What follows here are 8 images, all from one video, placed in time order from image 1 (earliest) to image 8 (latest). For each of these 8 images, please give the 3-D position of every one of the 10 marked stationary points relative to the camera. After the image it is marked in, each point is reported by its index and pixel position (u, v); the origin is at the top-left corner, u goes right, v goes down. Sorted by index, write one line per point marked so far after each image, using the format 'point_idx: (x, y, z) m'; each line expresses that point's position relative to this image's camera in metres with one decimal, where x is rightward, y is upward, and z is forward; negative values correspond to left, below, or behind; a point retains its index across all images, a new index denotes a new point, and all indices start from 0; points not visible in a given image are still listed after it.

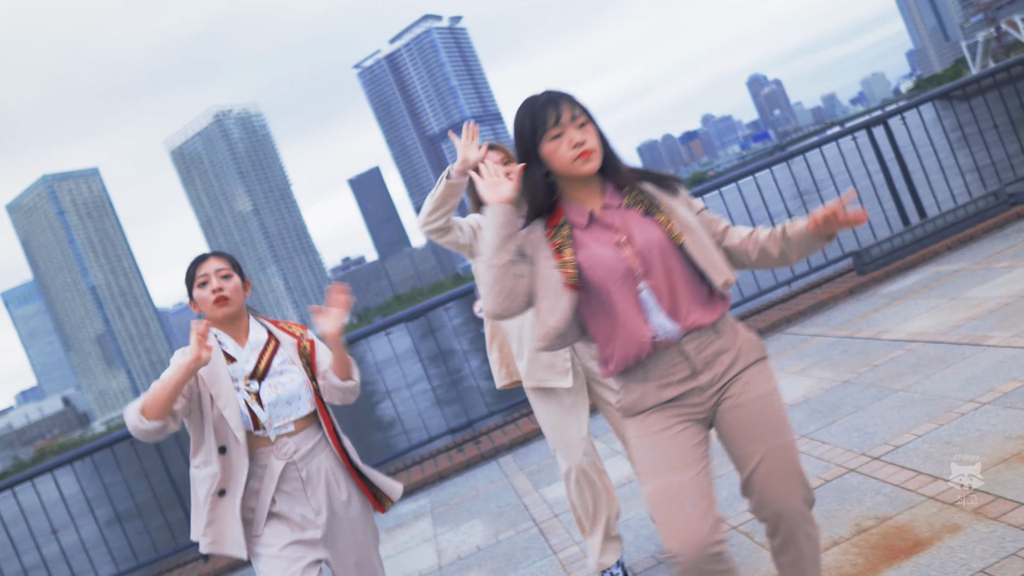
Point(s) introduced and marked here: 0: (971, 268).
0: (+2.4, 0.0, +5.2) m
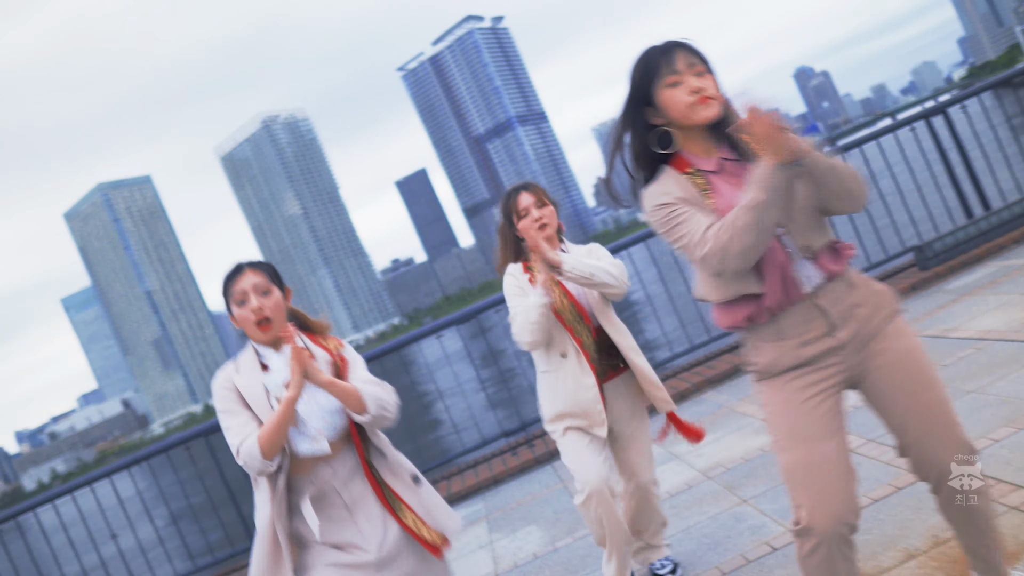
0: (+2.7, 0.0, +5.0) m
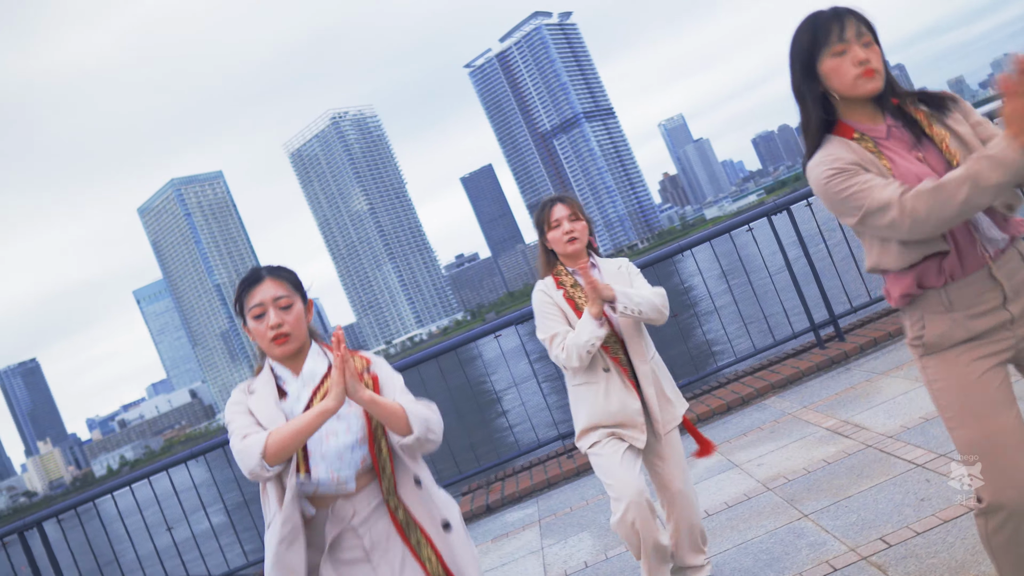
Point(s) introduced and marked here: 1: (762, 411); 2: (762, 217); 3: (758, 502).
0: (+2.9, 0.0, +4.8) m
1: (+1.3, -0.7, +5.4) m
2: (+1.9, +0.6, +7.8) m
3: (+0.9, -0.8, +3.8) m
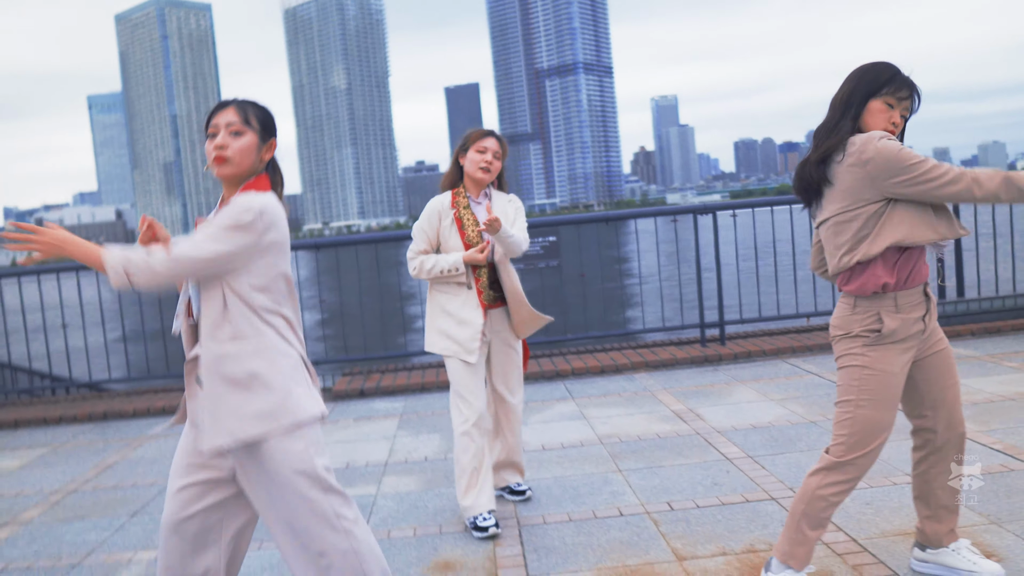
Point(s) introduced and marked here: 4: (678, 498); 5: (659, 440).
0: (+2.4, -0.4, +5.3) m
1: (+0.7, -0.5, +5.8) m
2: (+1.5, +0.6, +8.2) m
3: (+0.3, -0.7, +4.2) m
4: (+0.6, -0.7, +3.5) m
5: (+0.6, -0.7, +4.3) m
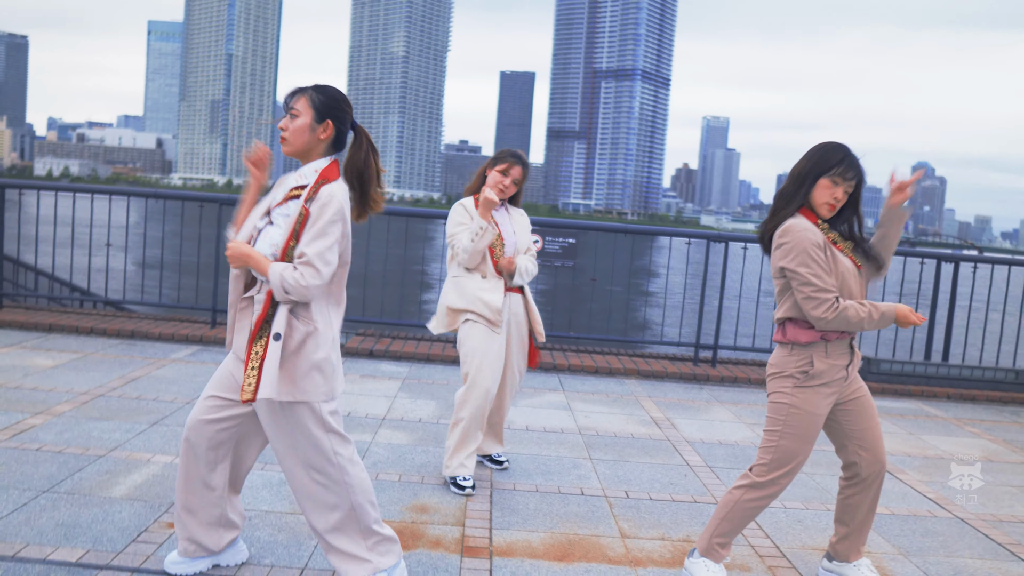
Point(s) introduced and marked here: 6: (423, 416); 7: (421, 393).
0: (+2.4, -0.8, +5.7) m
1: (+0.7, -0.6, +6.3) m
2: (+1.7, +0.4, +8.6) m
3: (+0.3, -0.7, +4.7) m
4: (+0.5, -0.8, +3.9) m
5: (+0.6, -0.7, +4.7) m
6: (-0.4, -0.6, +4.8) m
7: (-0.5, -0.6, +5.4) m
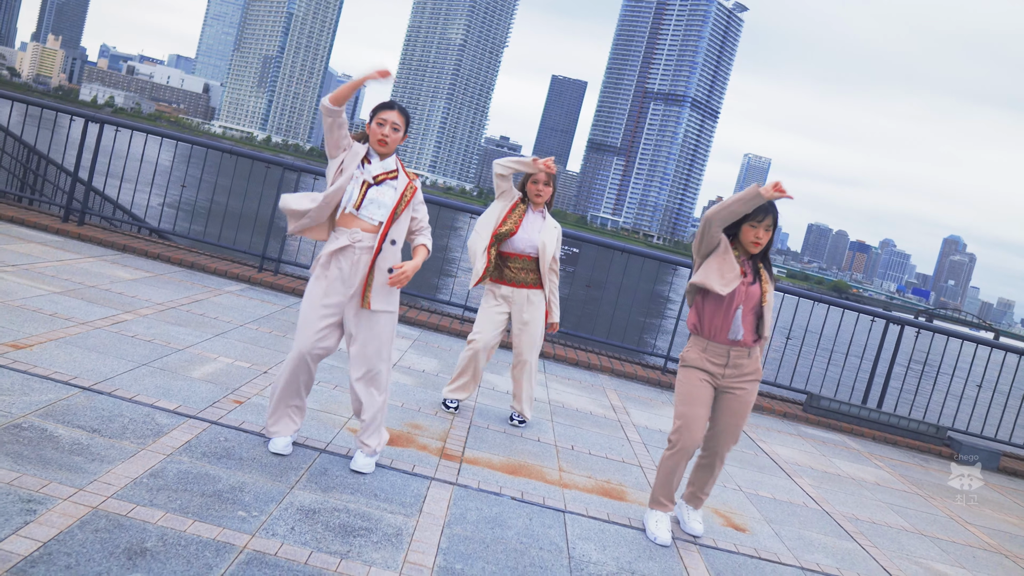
0: (+2.3, -1.1, +6.8) m
1: (+0.6, -0.7, +7.4) m
2: (+1.8, +0.2, +9.7) m
3: (+0.1, -0.7, +5.8) m
4: (+0.3, -0.8, +5.0) m
5: (+0.5, -0.7, +5.9) m
6: (-0.5, -0.5, +6.0) m
7: (-0.6, -0.4, +6.5) m
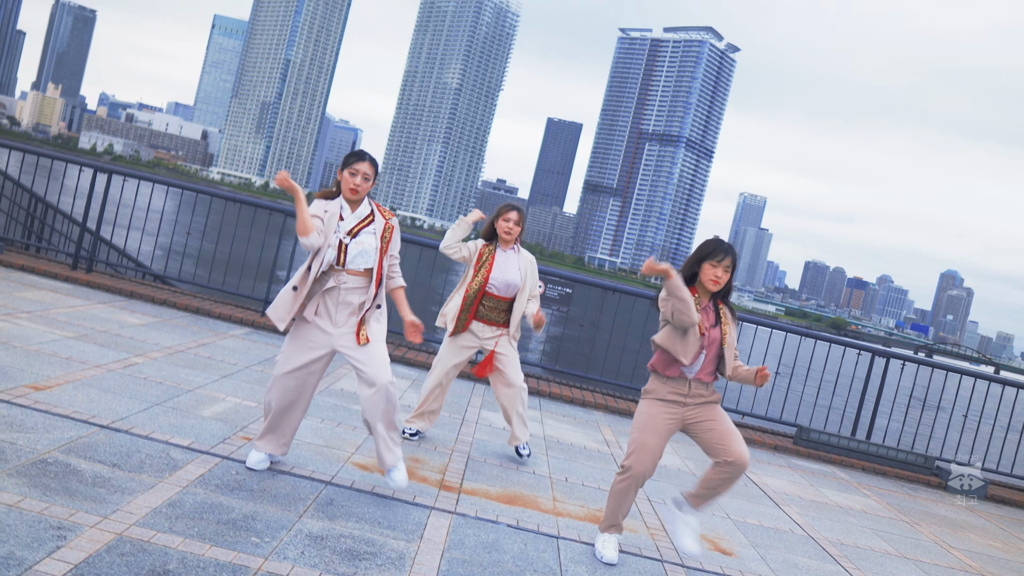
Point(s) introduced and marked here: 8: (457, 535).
0: (+2.3, -1.4, +7.0) m
1: (+0.6, -1.0, +7.6) m
2: (+1.8, -0.2, +10.0) m
3: (+0.1, -0.9, +6.0) m
4: (+0.3, -1.0, +5.2) m
5: (+0.4, -1.0, +6.1) m
6: (-0.5, -0.7, +6.2) m
7: (-0.6, -0.7, +6.8) m
8: (-0.2, -0.9, +3.8) m
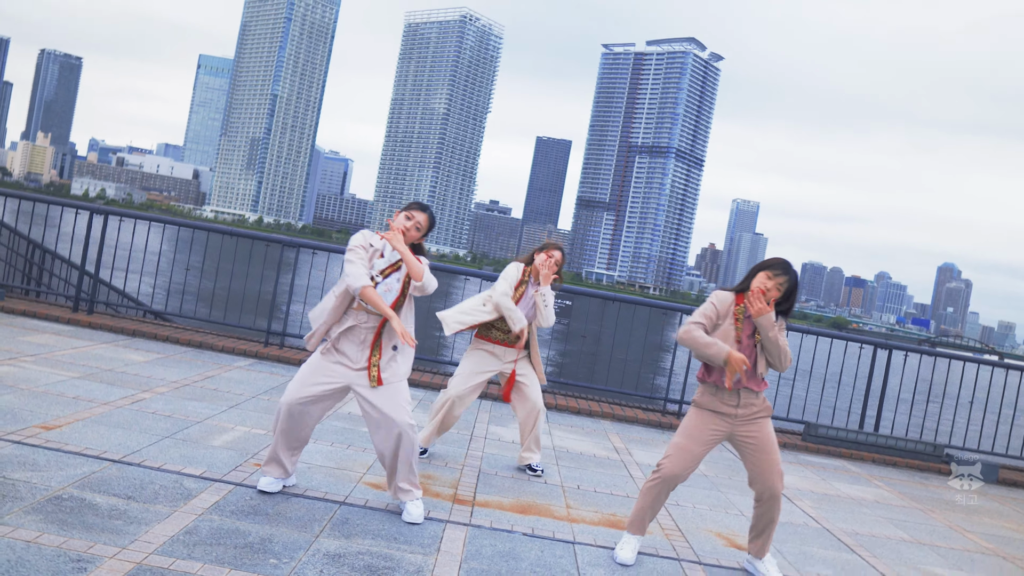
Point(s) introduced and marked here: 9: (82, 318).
0: (+2.3, -1.4, +7.0) m
1: (+0.6, -1.0, +7.6) m
2: (+1.8, -0.3, +10.0) m
3: (+0.2, -1.0, +6.0) m
4: (+0.4, -1.0, +5.2) m
5: (+0.5, -1.0, +6.1) m
6: (-0.5, -0.8, +6.2) m
7: (-0.5, -0.8, +6.8) m
8: (-0.1, -1.0, +3.8) m
9: (-3.6, -0.3, +8.5) m
